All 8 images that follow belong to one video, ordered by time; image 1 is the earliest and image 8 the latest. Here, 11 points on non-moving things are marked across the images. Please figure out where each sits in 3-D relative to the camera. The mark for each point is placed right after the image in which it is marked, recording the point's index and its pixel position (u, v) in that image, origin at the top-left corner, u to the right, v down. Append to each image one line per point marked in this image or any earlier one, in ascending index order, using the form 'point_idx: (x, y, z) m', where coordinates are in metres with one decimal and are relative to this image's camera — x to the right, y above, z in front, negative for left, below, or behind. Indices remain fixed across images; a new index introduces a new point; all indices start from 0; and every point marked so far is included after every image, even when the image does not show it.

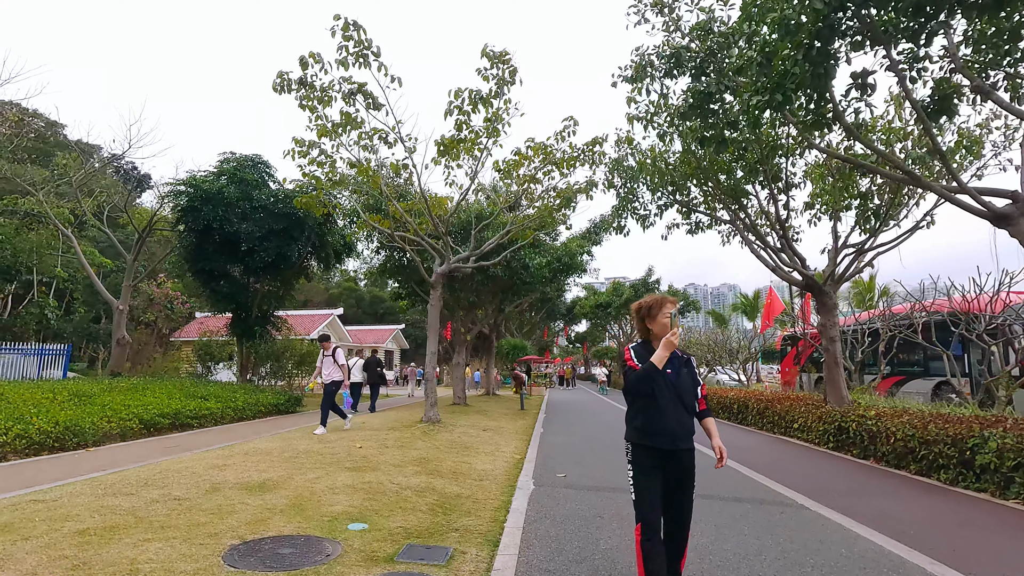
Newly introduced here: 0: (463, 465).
0: (-0.6, -2.2, +7.5) m
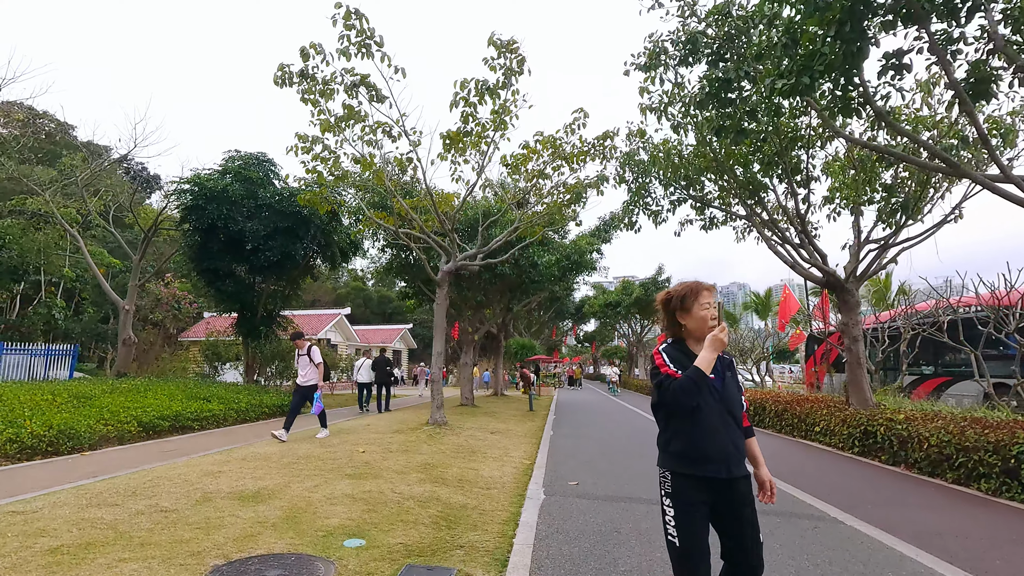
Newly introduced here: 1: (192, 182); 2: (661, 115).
0: (-0.5, -2.2, +7.2) m
1: (-9.5, +3.2, +18.2) m
2: (+2.6, +3.0, +10.6) m
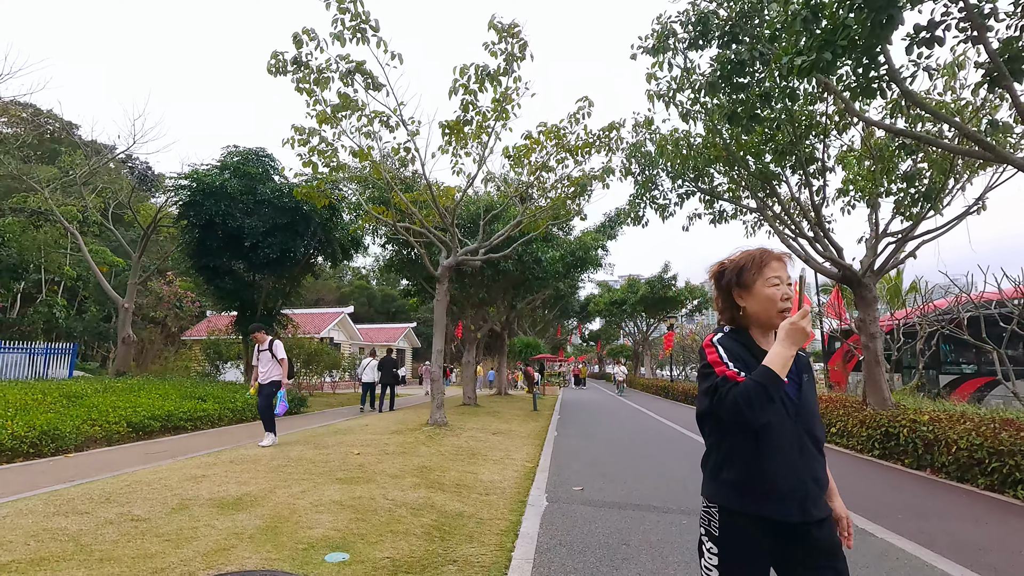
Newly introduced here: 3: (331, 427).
0: (-0.5, -2.1, +6.8) m
1: (-9.4, +3.2, +17.9) m
2: (+2.6, +3.1, +10.1) m
3: (-3.4, -2.6, +11.3) m
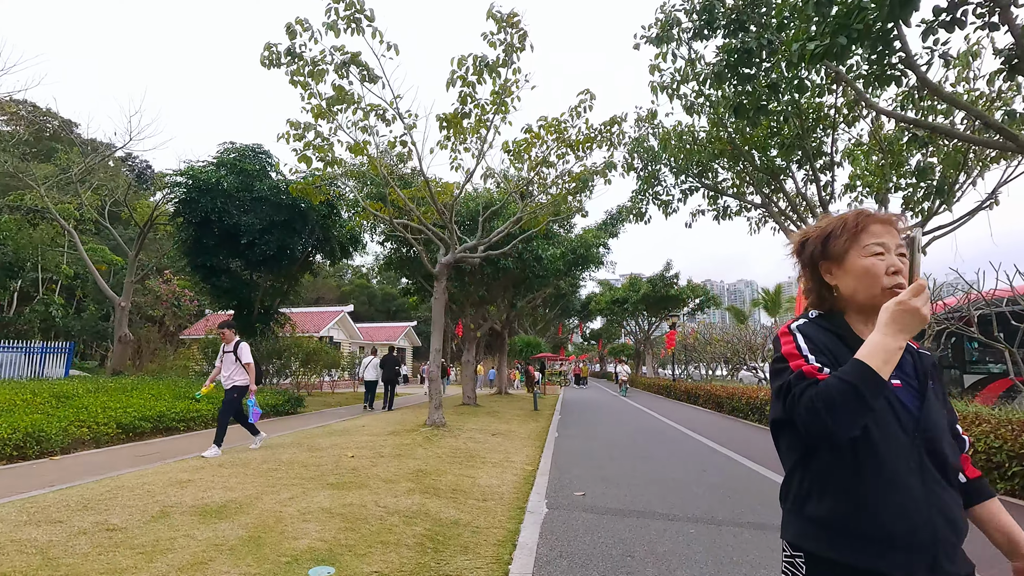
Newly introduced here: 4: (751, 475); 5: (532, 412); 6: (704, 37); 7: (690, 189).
0: (-0.5, -2.1, +6.5) m
1: (-9.4, +3.3, +17.6) m
2: (+2.6, +3.1, +9.9) m
3: (-3.4, -2.6, +11.1) m
4: (+2.7, -2.2, +7.1) m
5: (+0.5, -3.3, +16.0) m
6: (+2.6, +3.4, +8.1) m
7: (+3.8, +2.1, +13.0) m
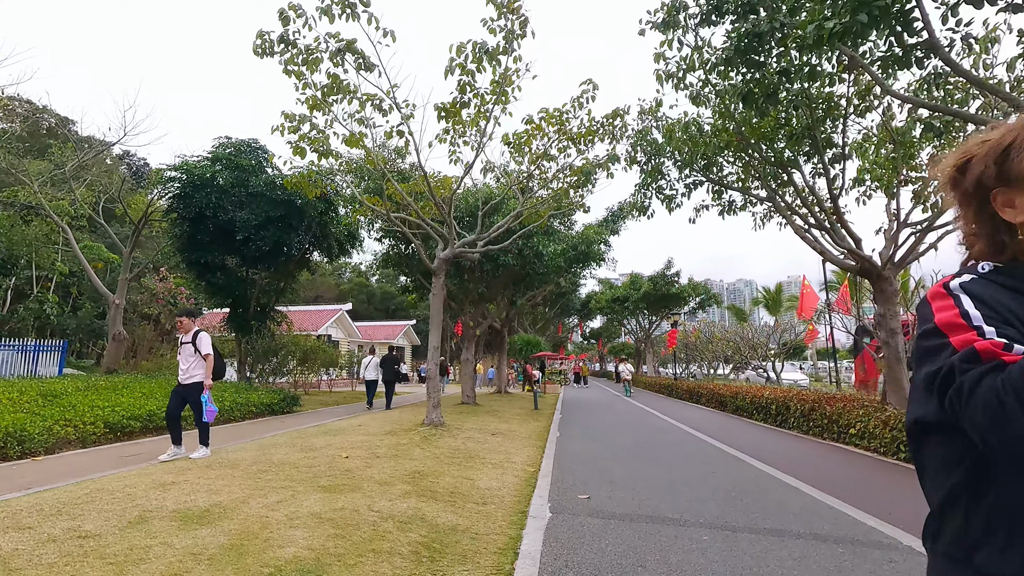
0: (-0.5, -2.0, +6.2) m
1: (-9.4, +3.4, +17.3) m
2: (+2.6, +3.2, +9.6) m
3: (-3.4, -2.5, +10.8) m
4: (+2.8, -2.1, +6.8) m
5: (+0.5, -3.2, +15.7) m
6: (+2.6, +3.4, +7.8) m
7: (+3.8, +2.2, +12.7) m
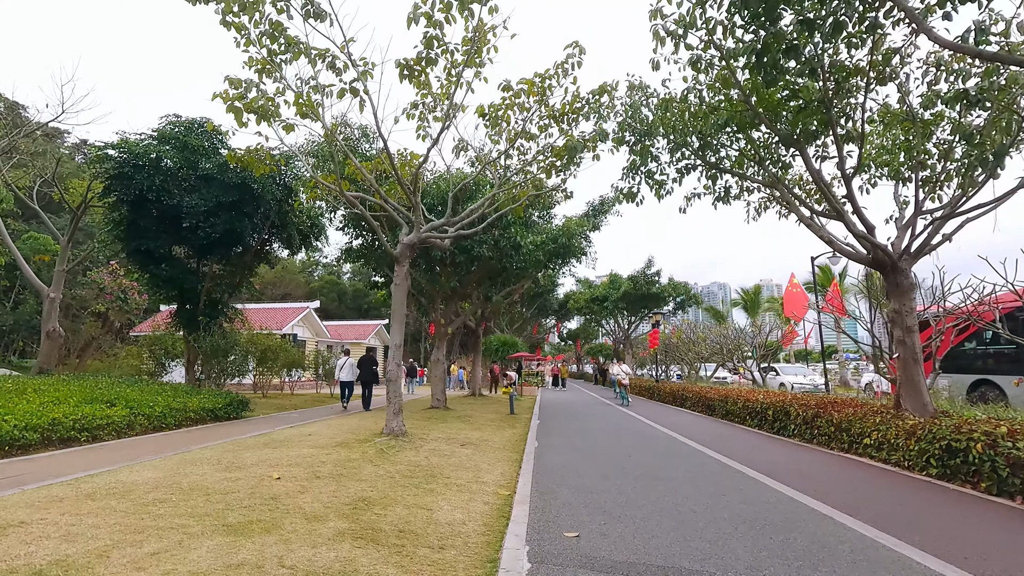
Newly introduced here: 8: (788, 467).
0: (-0.7, -1.8, +4.9) m
1: (-10.1, +3.6, +15.6) m
2: (+2.3, +3.3, +8.4) m
3: (-3.8, -2.3, +9.3) m
4: (+2.5, -2.0, +5.6) m
5: (-0.1, -3.0, +14.4) m
6: (+2.3, +3.6, +6.6) m
7: (+3.3, +2.3, +11.5) m
8: (+3.4, -2.2, +7.4) m
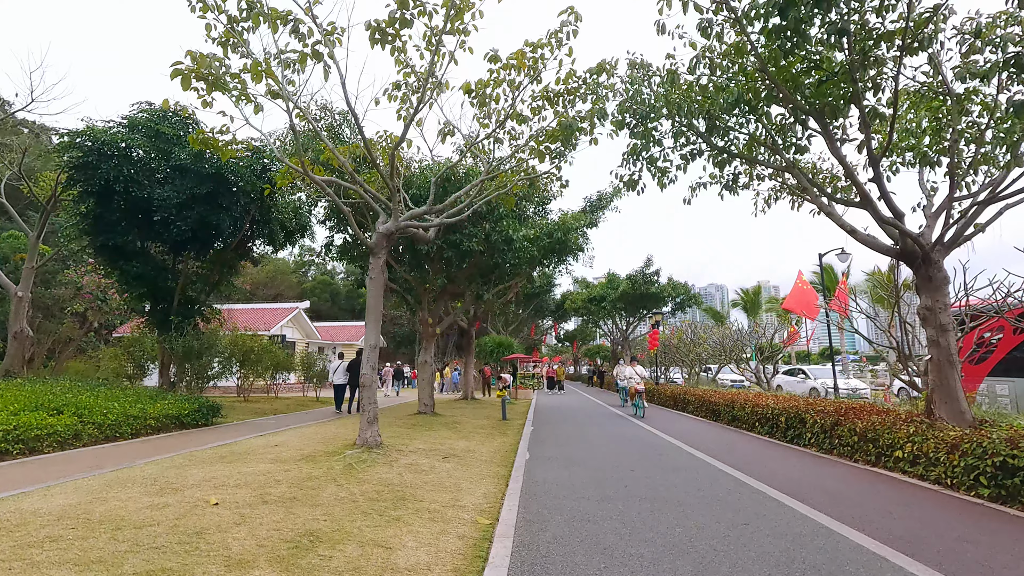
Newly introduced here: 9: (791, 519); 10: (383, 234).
0: (-0.9, -1.7, +4.0) m
1: (-10.3, +3.7, +14.6) m
2: (+2.1, +3.4, +7.4) m
3: (-4.0, -2.2, +8.3) m
4: (+2.3, -1.9, +4.6) m
5: (-0.3, -3.0, +13.4) m
6: (+2.1, +3.6, +5.7) m
7: (+3.1, +2.4, +10.6) m
8: (+3.2, -2.1, +6.5) m
9: (+2.3, -1.9, +5.0) m
10: (-1.9, +0.8, +9.3) m
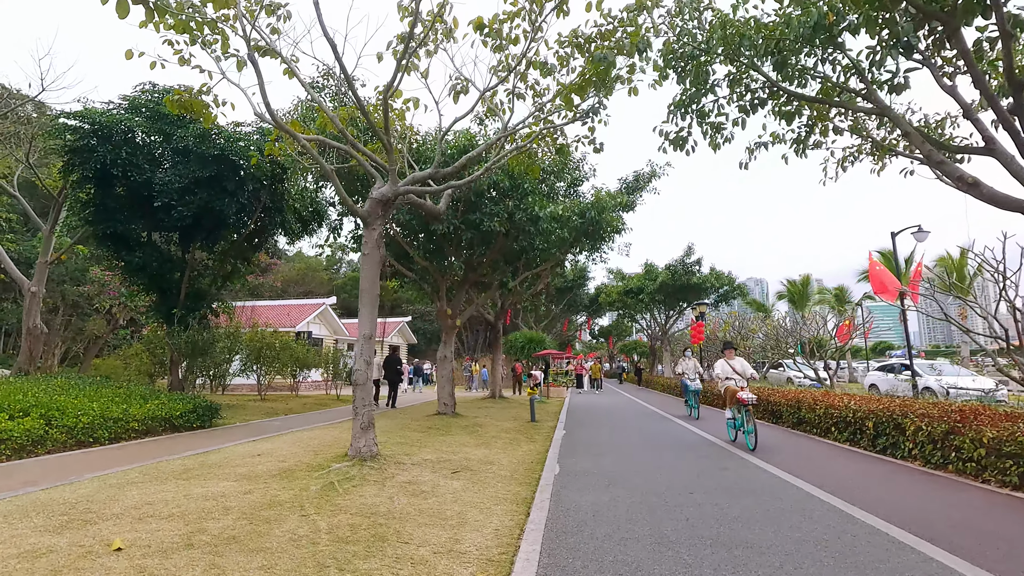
0: (-0.9, -1.5, +2.5) m
1: (-9.7, +3.8, +13.6) m
2: (+2.3, +3.7, +5.7) m
3: (-3.7, -2.0, +7.0) m
4: (+2.4, -1.6, +2.9) m
5: (+0.3, -2.7, +11.9) m
6: (+2.2, +3.9, +4.0) m
7: (+3.5, +2.7, +8.8) m
8: (+3.4, -1.8, +4.7) m
9: (+2.4, -1.6, +3.3) m
10: (-1.6, +1.0, +7.8) m
